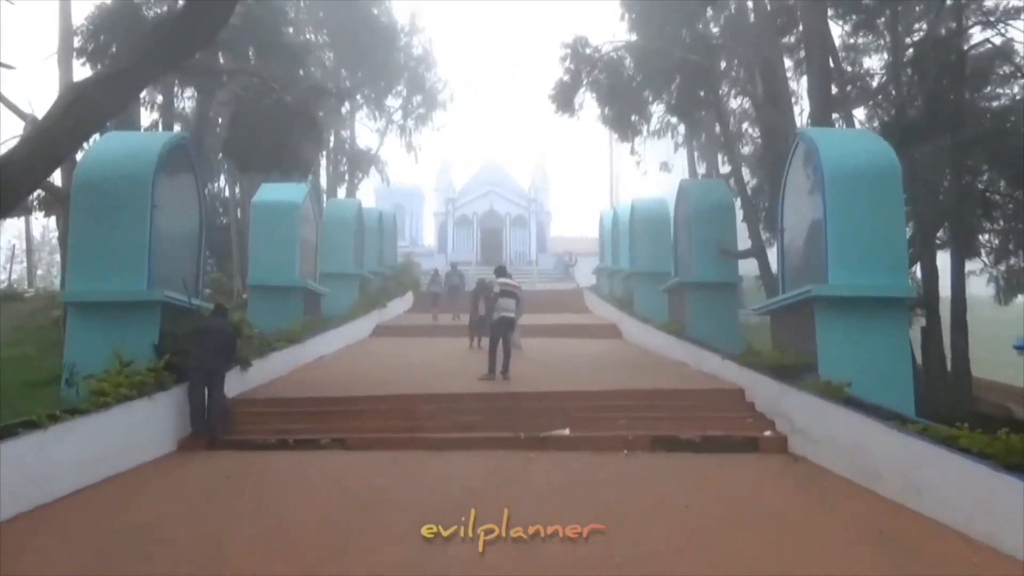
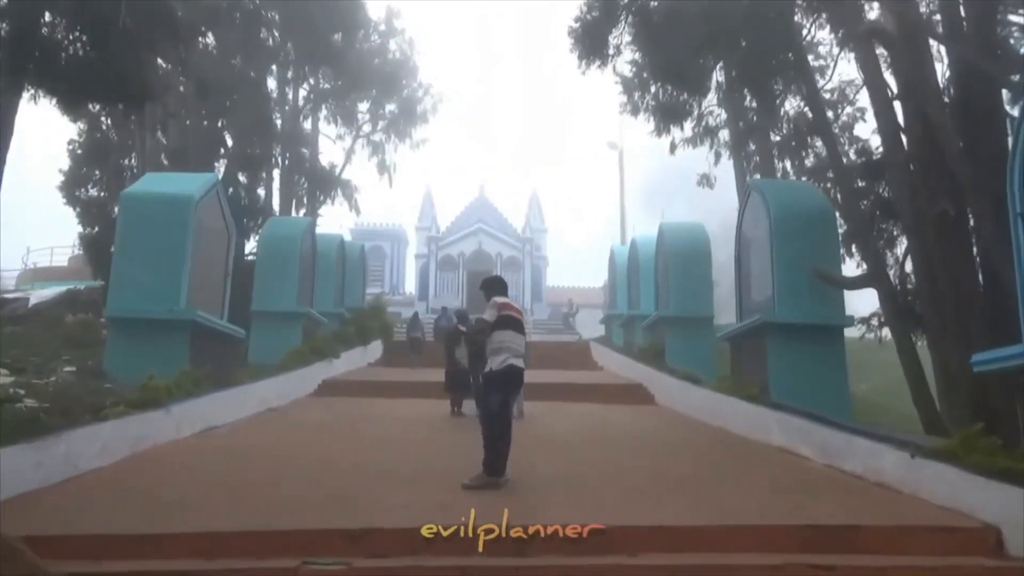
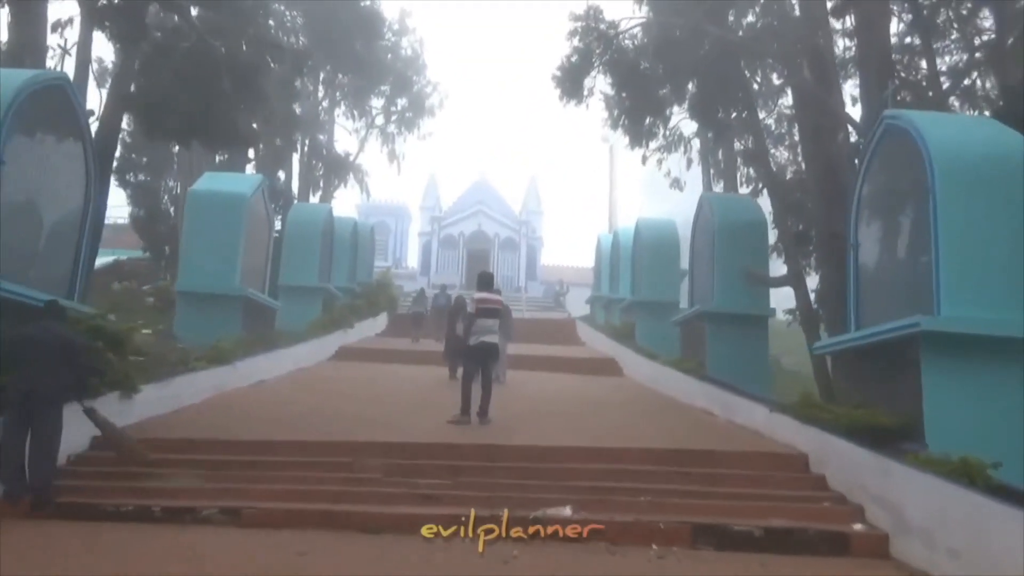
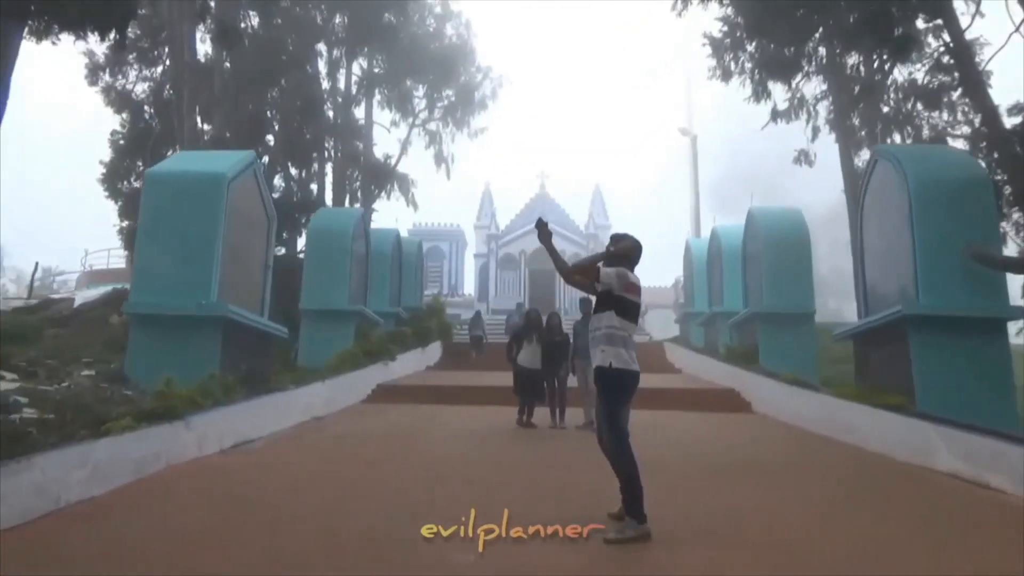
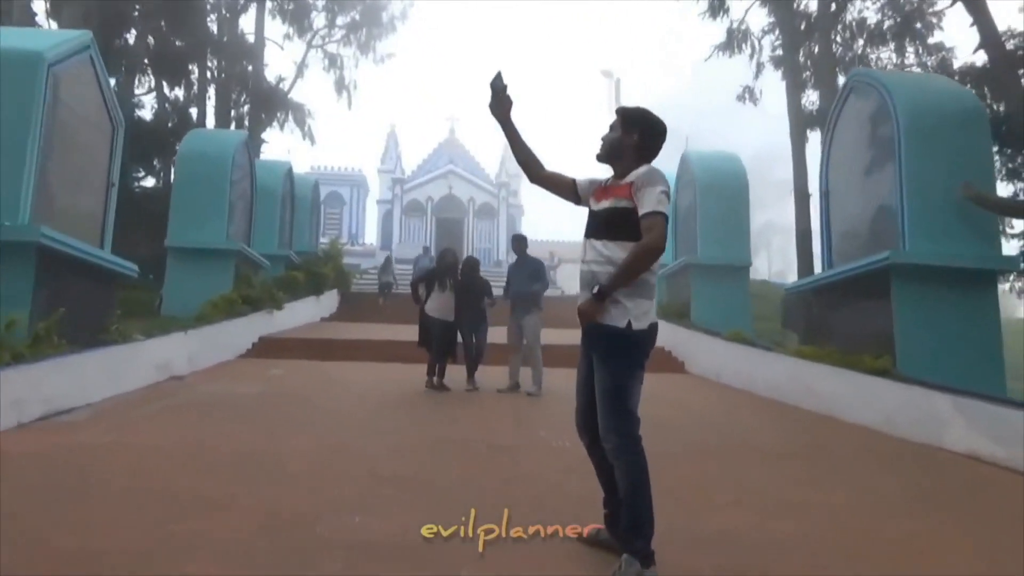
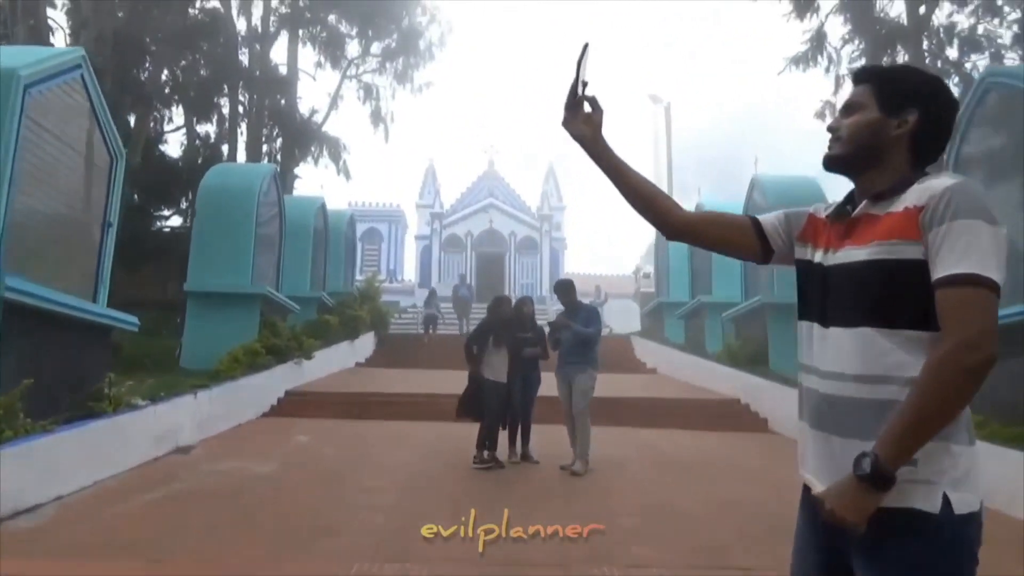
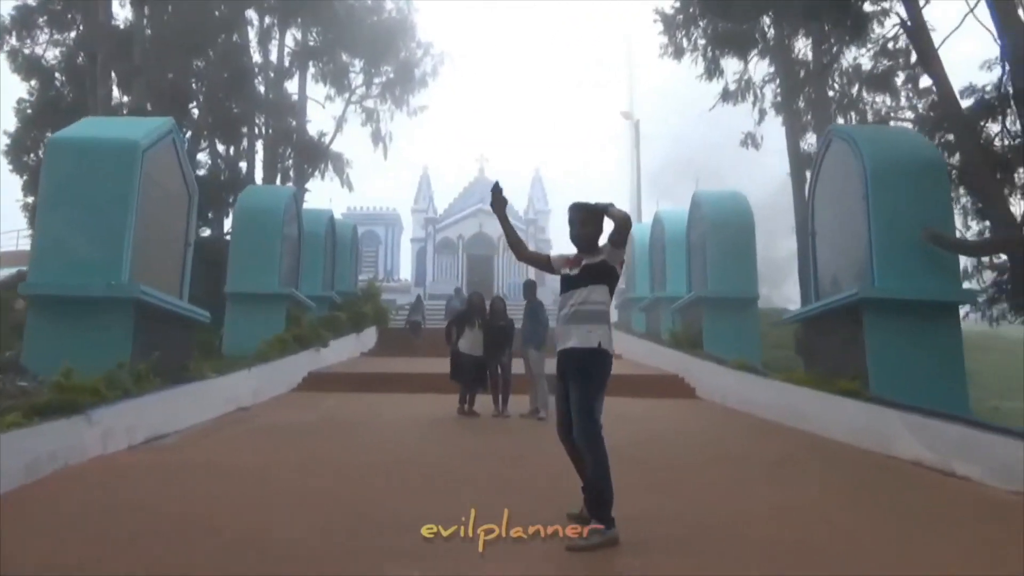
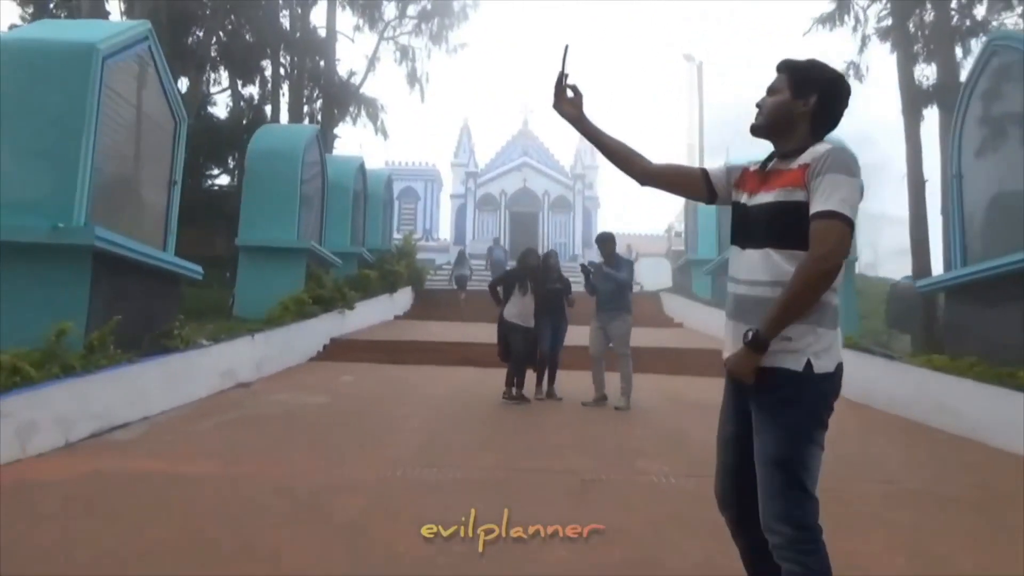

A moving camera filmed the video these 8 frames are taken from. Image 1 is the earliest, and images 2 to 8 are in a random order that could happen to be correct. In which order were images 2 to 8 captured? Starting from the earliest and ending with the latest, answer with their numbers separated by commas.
3, 2, 4, 7, 5, 8, 6
